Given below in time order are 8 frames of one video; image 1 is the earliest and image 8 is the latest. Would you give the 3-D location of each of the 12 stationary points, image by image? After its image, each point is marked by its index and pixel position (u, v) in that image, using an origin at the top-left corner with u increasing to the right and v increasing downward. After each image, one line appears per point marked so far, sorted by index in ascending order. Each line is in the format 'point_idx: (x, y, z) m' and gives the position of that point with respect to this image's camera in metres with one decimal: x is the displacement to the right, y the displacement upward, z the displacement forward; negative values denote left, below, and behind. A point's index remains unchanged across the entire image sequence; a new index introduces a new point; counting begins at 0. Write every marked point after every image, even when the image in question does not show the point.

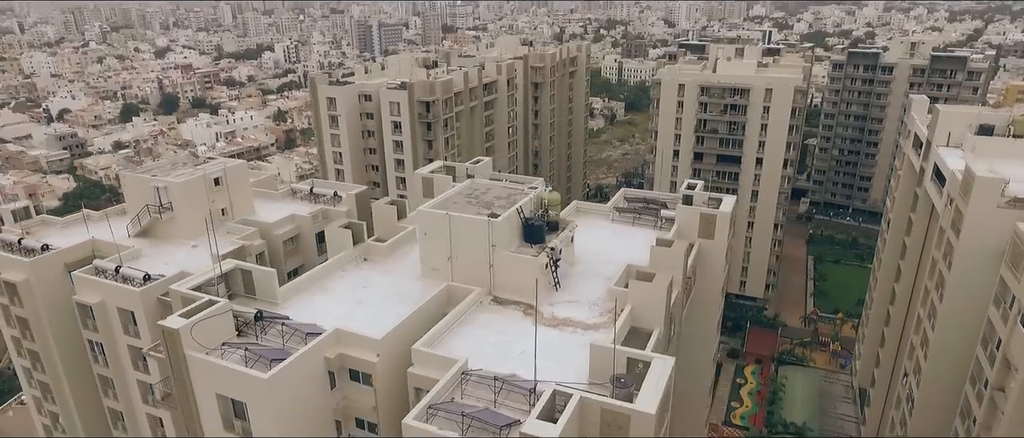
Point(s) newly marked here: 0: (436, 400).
0: (-1.5, -3.6, +11.9) m
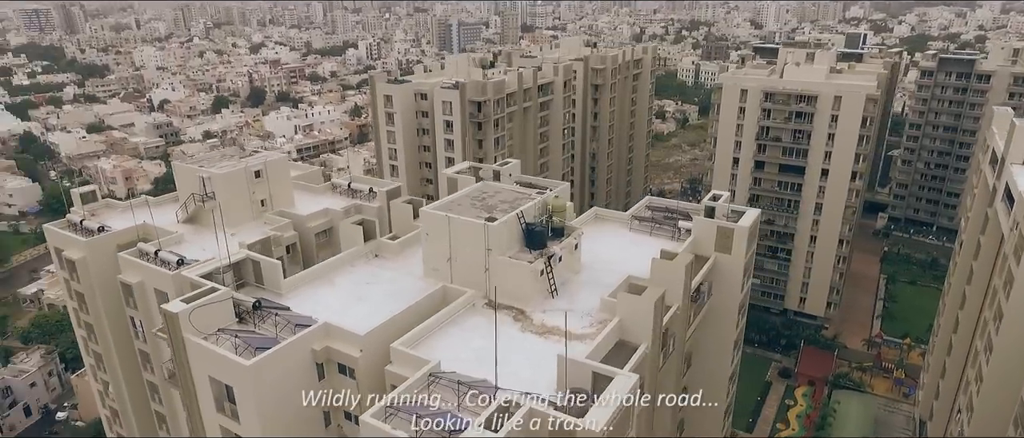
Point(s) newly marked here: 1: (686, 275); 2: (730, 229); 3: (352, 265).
0: (-2.3, -3.6, +12.1) m
1: (+4.6, -1.6, +16.3) m
2: (+6.9, -0.3, +19.2) m
3: (-5.2, -1.5, +19.4) m
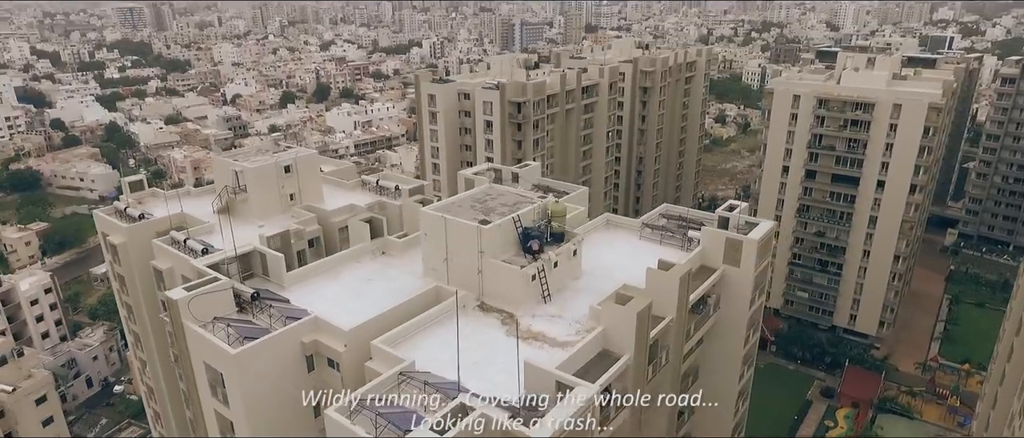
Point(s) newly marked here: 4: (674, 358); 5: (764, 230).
0: (-3.0, -3.6, +12.4) m
1: (+4.4, -1.8, +15.8) m
2: (+6.9, -0.7, +18.6) m
3: (-5.1, -1.4, +19.9) m
4: (+4.5, -3.8, +16.6) m
5: (+7.7, -0.4, +18.8) m
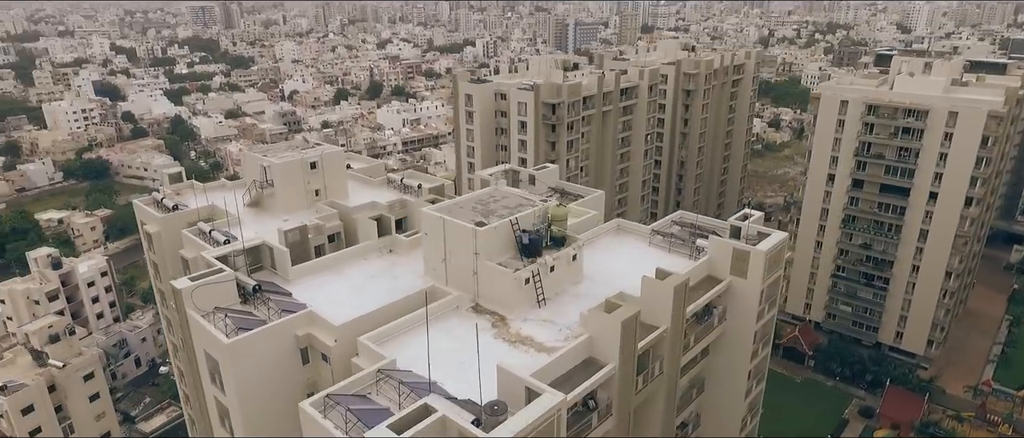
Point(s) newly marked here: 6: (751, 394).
0: (-3.6, -3.6, +12.6) m
1: (+4.1, -2.0, +15.5) m
2: (+6.9, -1.0, +18.0) m
3: (-5.0, -1.3, +20.3) m
4: (+4.2, -4.0, +16.3) m
5: (+7.8, -0.7, +18.2) m
6: (+7.7, -5.7, +19.8) m
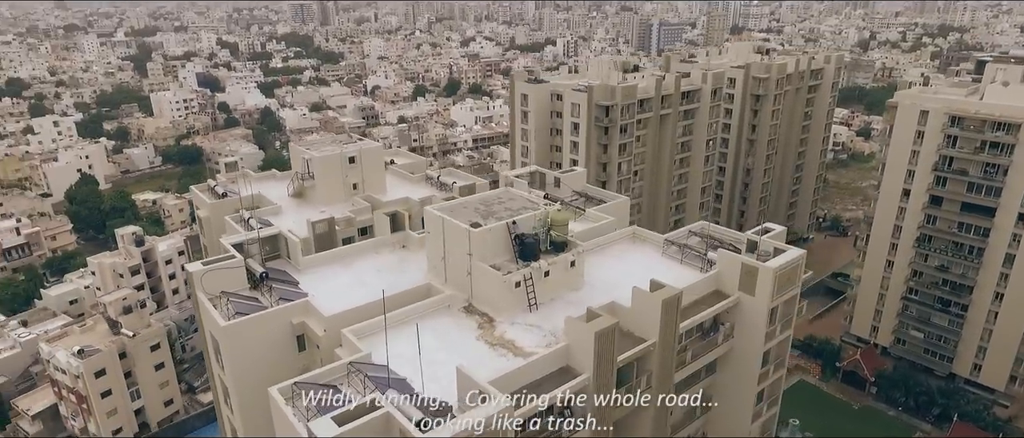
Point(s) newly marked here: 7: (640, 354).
0: (-4.4, -3.5, +13.1) m
1: (+3.7, -2.3, +15.0) m
2: (+6.8, -1.4, +17.2) m
3: (-4.7, -1.2, +20.9) m
4: (+3.8, -4.3, +15.8) m
5: (+7.7, -1.1, +17.2) m
6: (+7.6, -6.1, +18.8) m
7: (+3.2, -3.4, +15.3) m
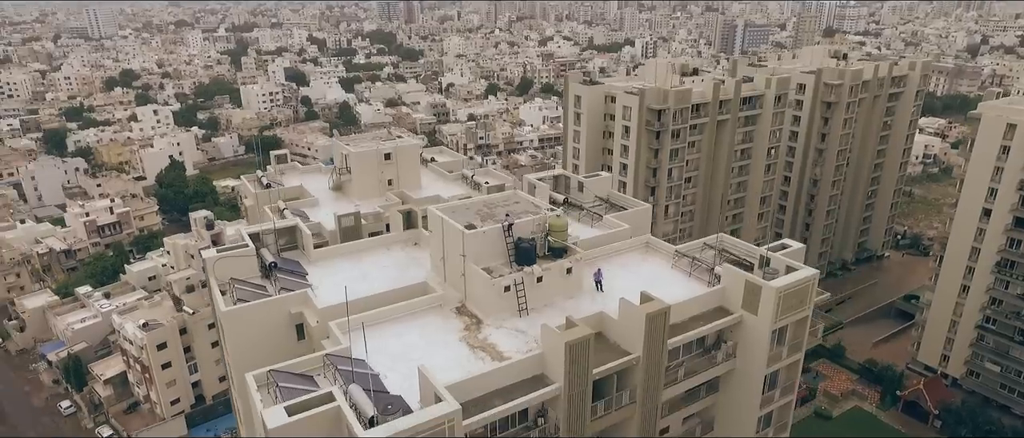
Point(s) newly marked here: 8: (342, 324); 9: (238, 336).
0: (-5.1, -3.4, +13.6) m
1: (+3.2, -2.6, +14.6) m
2: (+6.6, -1.8, +16.3) m
3: (-4.4, -1.0, +21.4) m
4: (+3.3, -4.6, +15.3) m
5: (+7.5, -1.6, +16.3) m
6: (+7.4, -6.6, +17.9) m
7: (+2.7, -3.6, +14.9) m
8: (-4.3, -2.7, +15.6) m
9: (-7.4, -3.1, +16.3) m
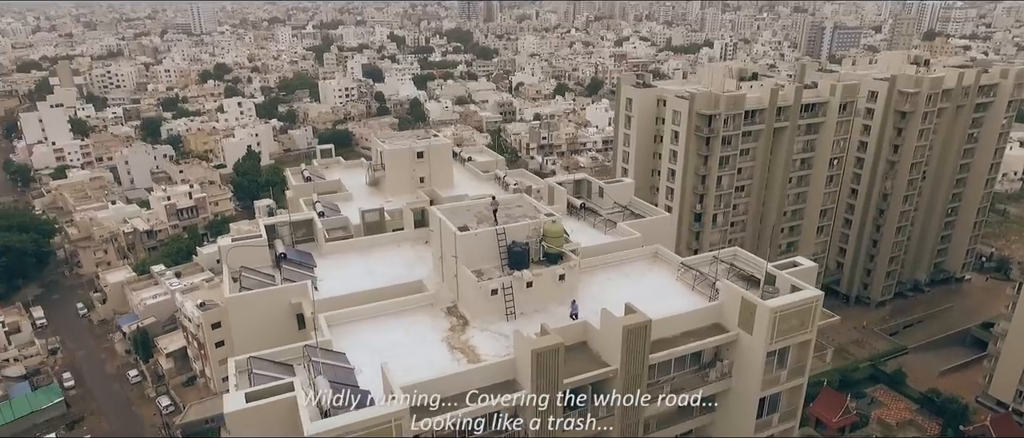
0: (-5.7, -3.2, +14.3) m
1: (+2.6, -2.8, +14.2) m
2: (+6.2, -2.2, +15.6) m
3: (-4.1, -1.0, +21.9) m
4: (+2.7, -4.8, +15.0) m
5: (+7.1, -2.0, +15.5) m
6: (+7.0, -7.0, +17.1) m
7: (+2.1, -3.8, +14.7) m
8: (-4.7, -2.6, +16.1) m
9: (-7.7, -2.9, +17.2) m
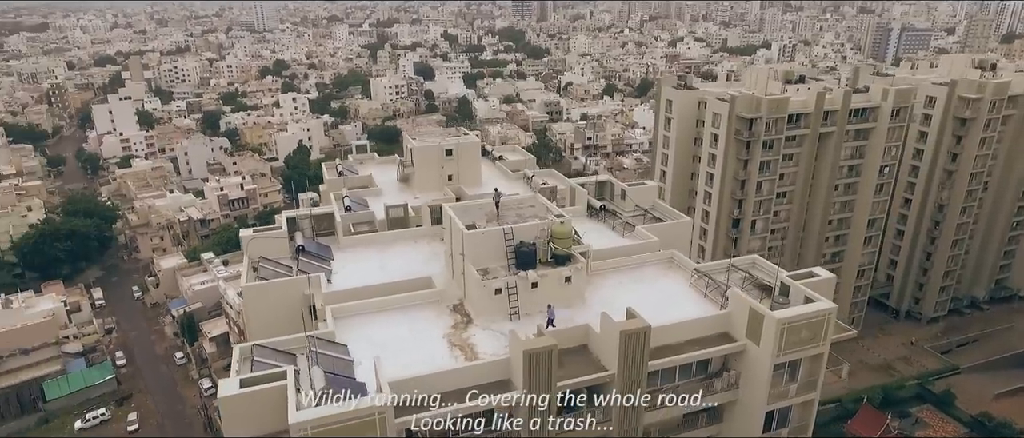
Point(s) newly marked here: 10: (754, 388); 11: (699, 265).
0: (-5.8, -3.1, +14.7) m
1: (+2.5, -2.9, +14.1) m
2: (+6.2, -2.4, +15.1) m
3: (-3.5, -0.8, +22.2) m
4: (+2.6, -4.9, +14.8) m
5: (+7.1, -2.2, +14.9) m
6: (+6.9, -7.2, +16.6) m
7: (+2.0, -3.9, +14.5) m
8: (-4.7, -2.4, +16.5) m
9: (-7.5, -2.7, +17.8) m
10: (+6.3, -4.4, +15.7) m
11: (+5.9, -1.5, +19.1) m
